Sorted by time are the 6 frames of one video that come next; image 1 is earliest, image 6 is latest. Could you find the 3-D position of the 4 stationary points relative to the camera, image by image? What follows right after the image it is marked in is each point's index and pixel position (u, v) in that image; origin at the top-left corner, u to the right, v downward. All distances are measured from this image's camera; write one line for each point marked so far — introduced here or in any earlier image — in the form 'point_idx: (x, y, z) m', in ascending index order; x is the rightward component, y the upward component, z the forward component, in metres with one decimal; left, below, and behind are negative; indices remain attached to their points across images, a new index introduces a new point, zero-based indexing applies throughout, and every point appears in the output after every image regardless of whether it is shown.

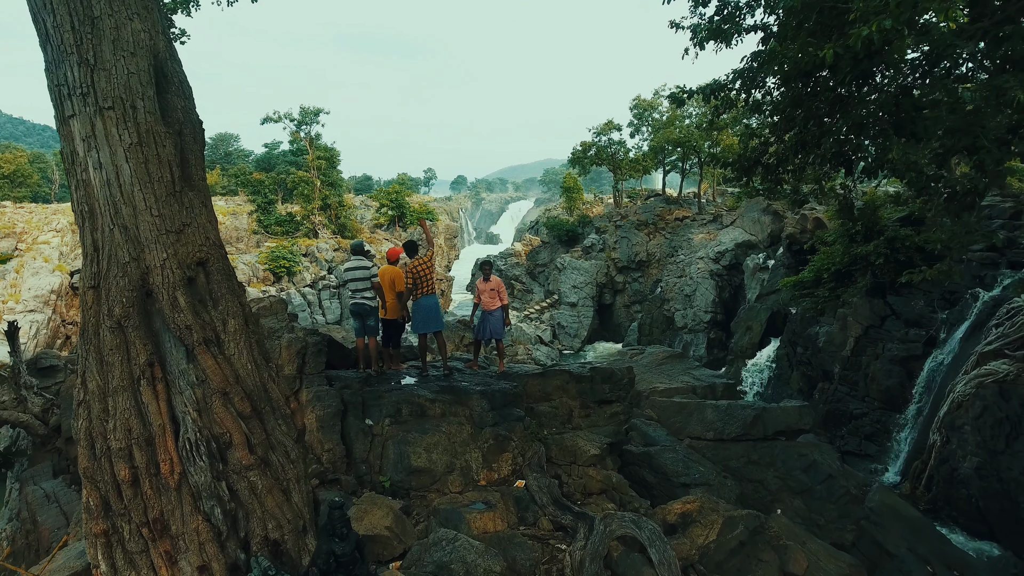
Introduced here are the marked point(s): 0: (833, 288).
0: (+10.6, 0.0, +18.5) m
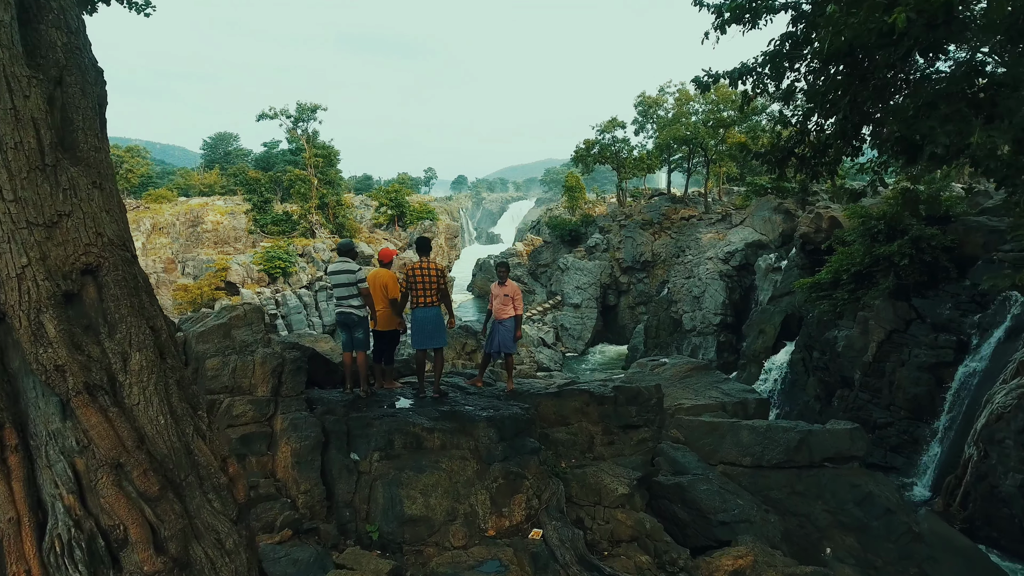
0: (+10.7, 0.0, +17.6) m
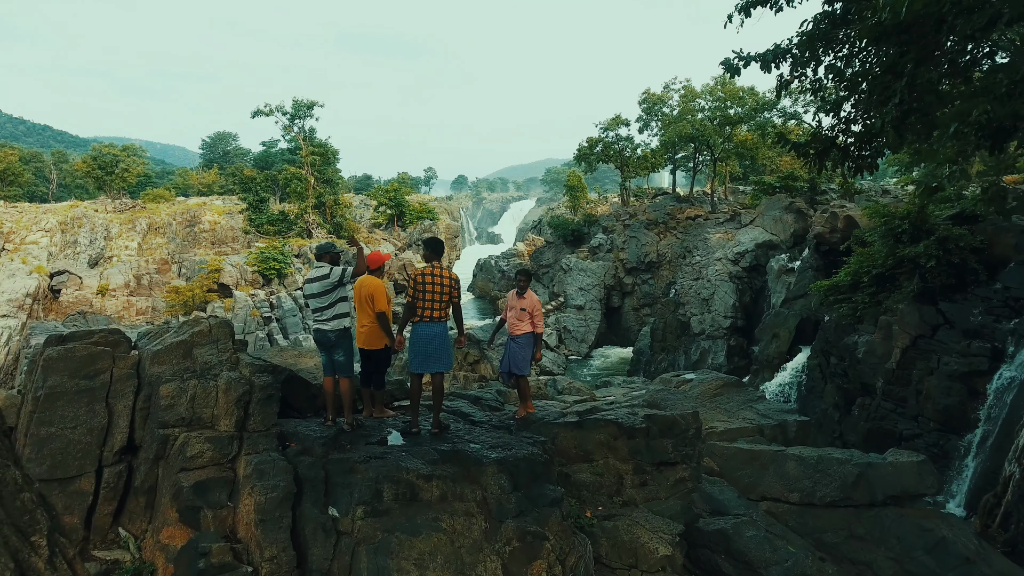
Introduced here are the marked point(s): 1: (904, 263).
0: (+10.8, -0.1, +16.8) m
1: (+11.1, +0.7, +15.9) m
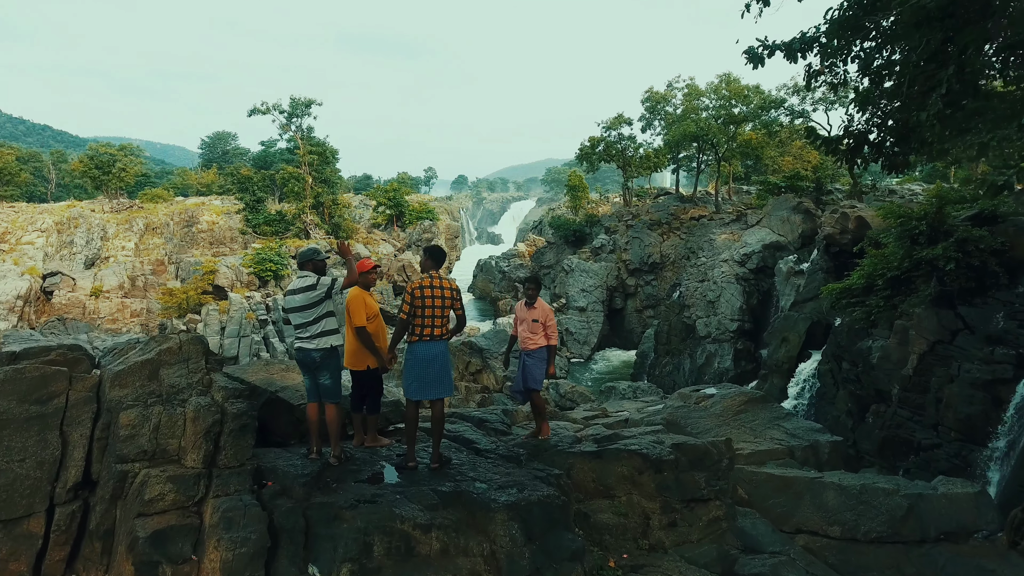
0: (+10.9, -0.2, +16.2) m
1: (+11.2, +0.6, +15.3) m
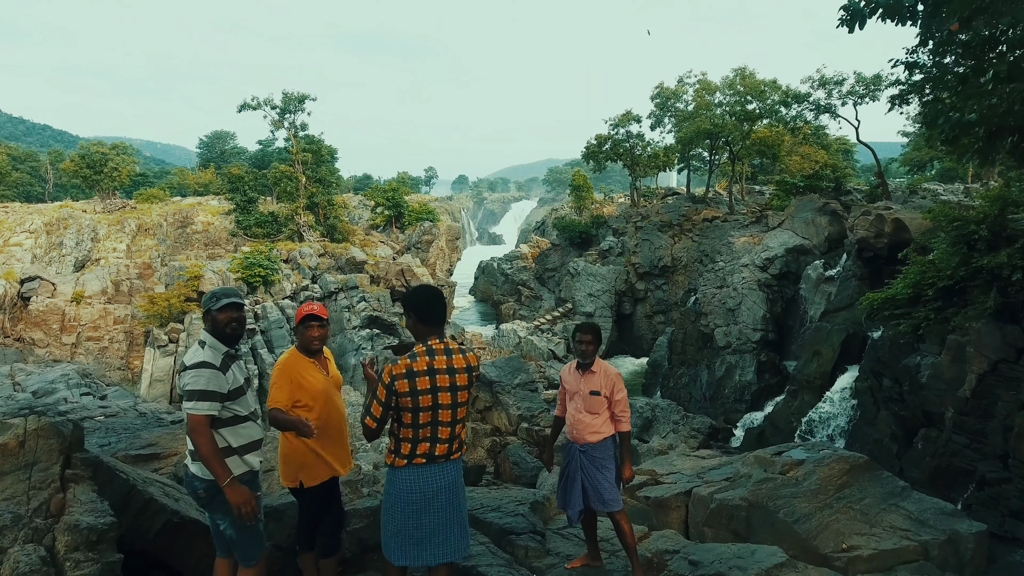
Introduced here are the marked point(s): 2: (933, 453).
0: (+11.1, -0.5, +14.6) m
1: (+11.4, +0.3, +13.7) m
2: (+10.5, -4.1, +13.9) m
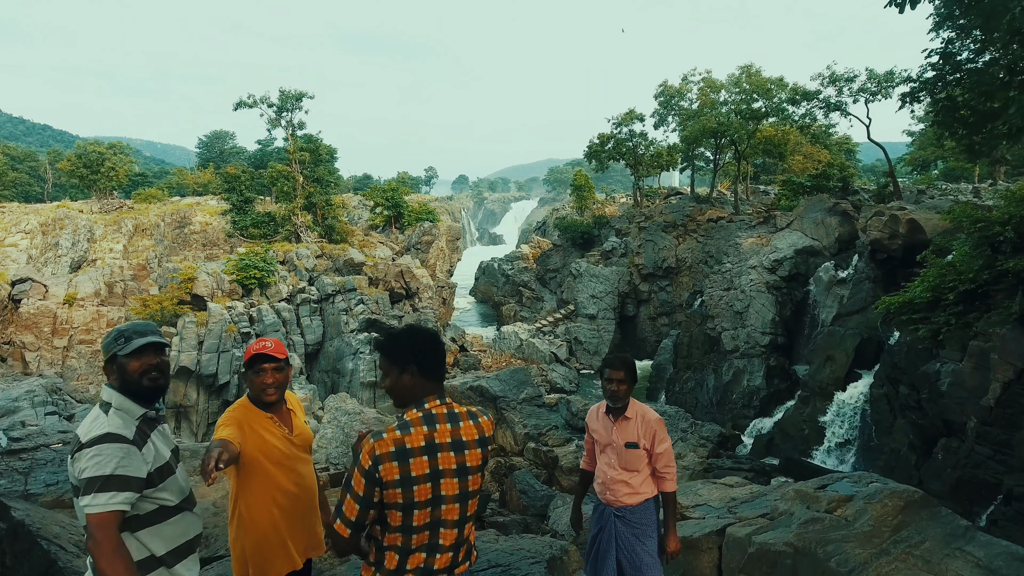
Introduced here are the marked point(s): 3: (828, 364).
0: (+11.2, -0.6, +14.0) m
1: (+11.5, +0.2, +13.1) m
2: (+10.6, -4.2, +13.3) m
3: (+10.1, -2.4, +18.0) m
